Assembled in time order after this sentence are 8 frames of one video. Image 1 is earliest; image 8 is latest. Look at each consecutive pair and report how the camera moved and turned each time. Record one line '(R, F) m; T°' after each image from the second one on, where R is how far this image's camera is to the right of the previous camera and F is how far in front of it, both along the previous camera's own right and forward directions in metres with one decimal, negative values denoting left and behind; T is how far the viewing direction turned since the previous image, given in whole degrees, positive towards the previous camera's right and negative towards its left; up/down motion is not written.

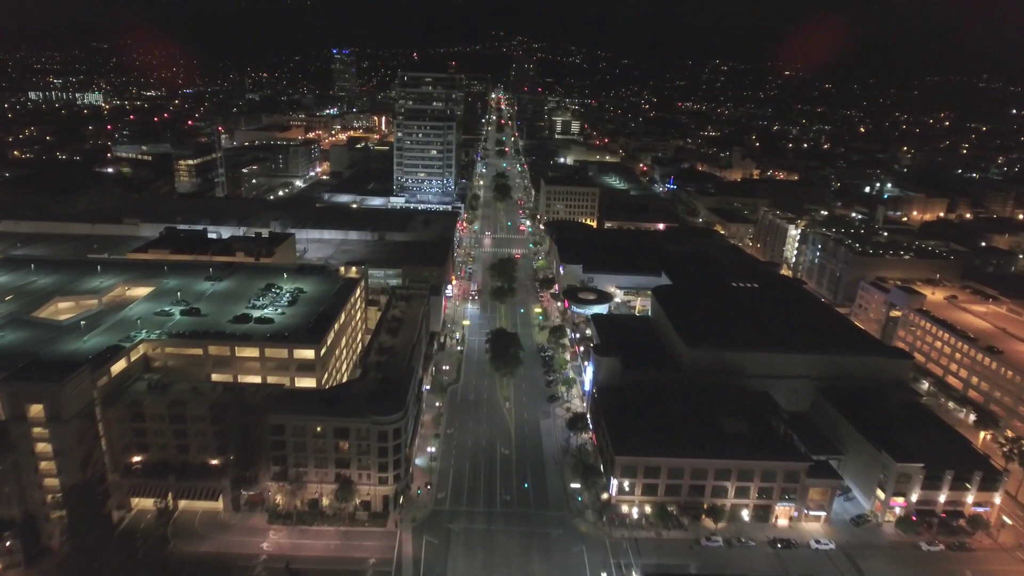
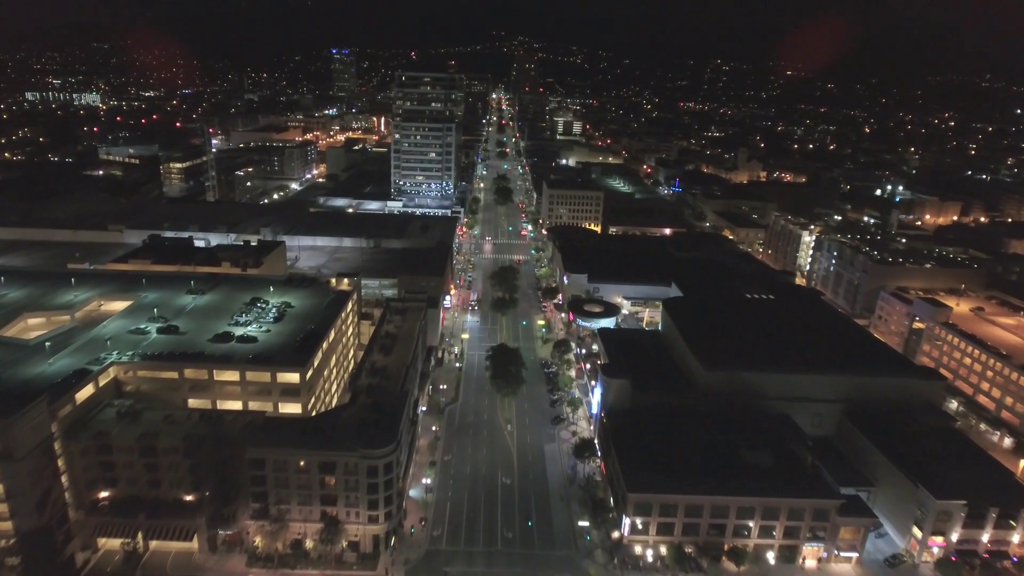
(-0.1, +3.4) m; 0°
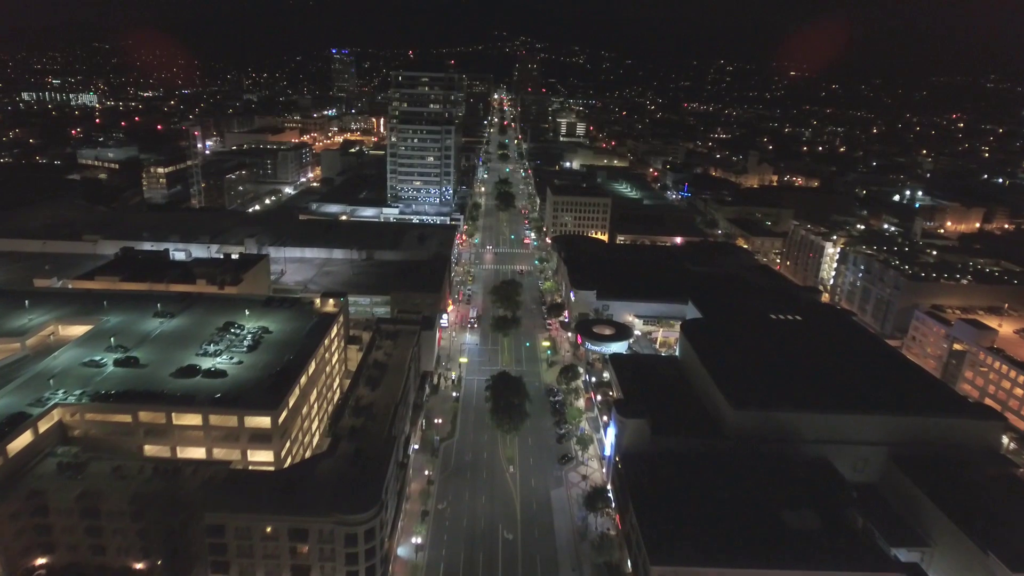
(-0.1, +5.2) m; 0°
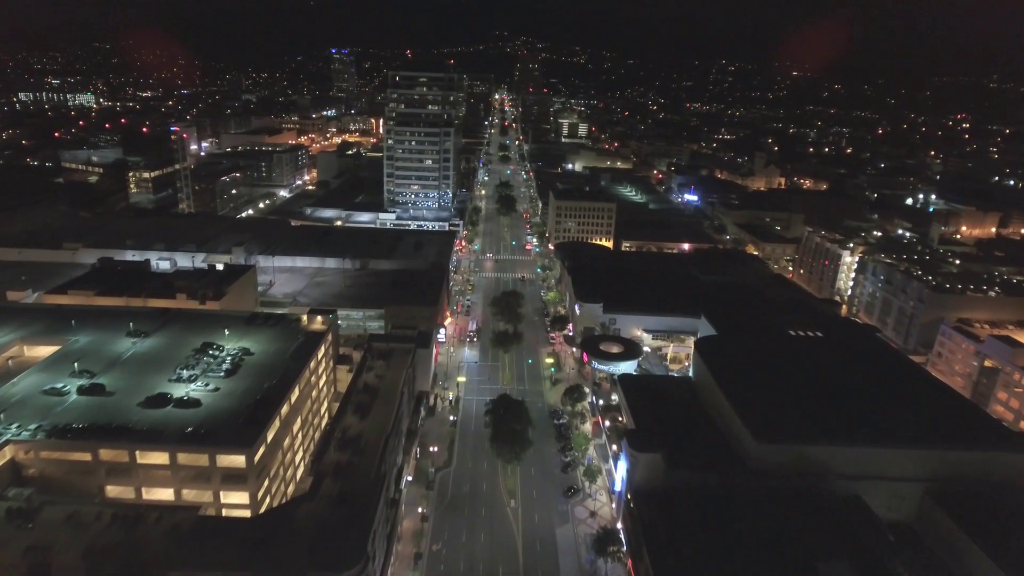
(0.0, +3.5) m; 0°
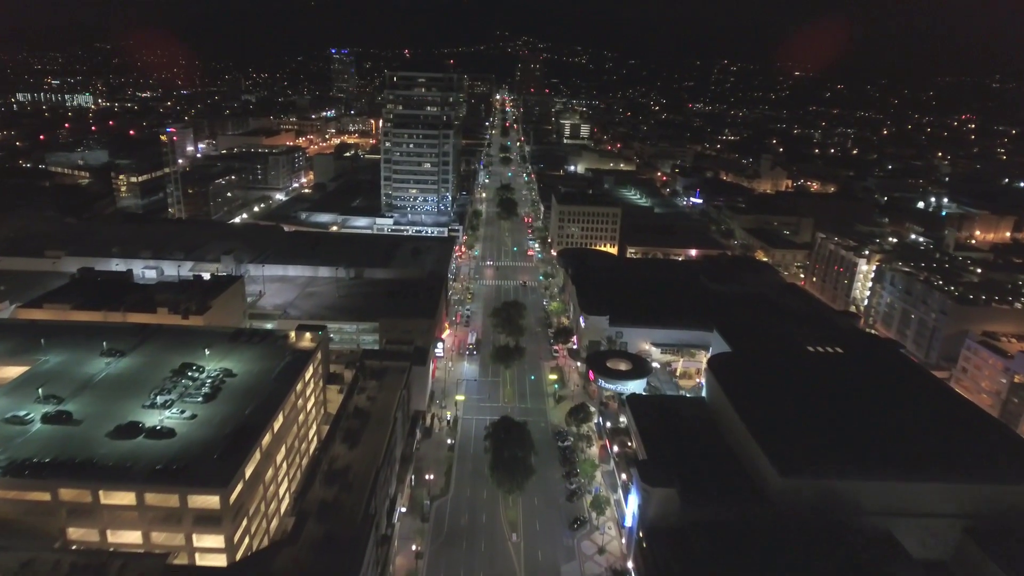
(0.0, +2.9) m; 0°
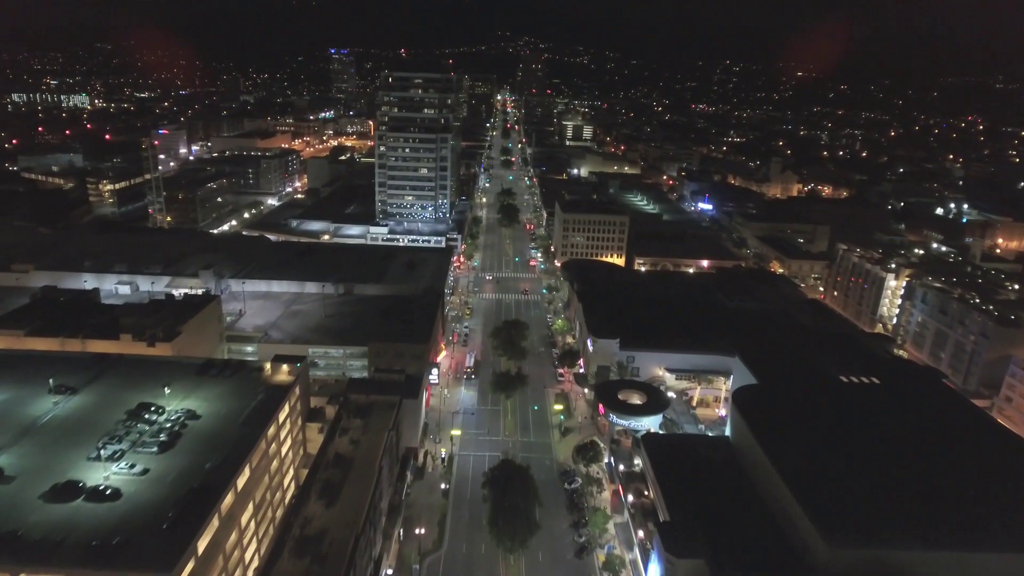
(0.0, +4.7) m; 0°
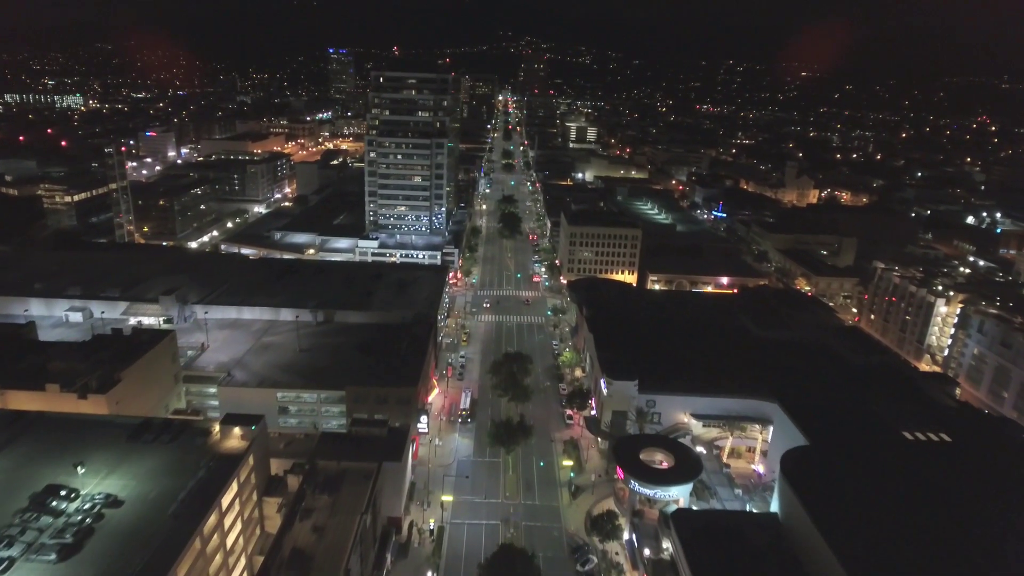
(0.0, +7.0) m; 0°
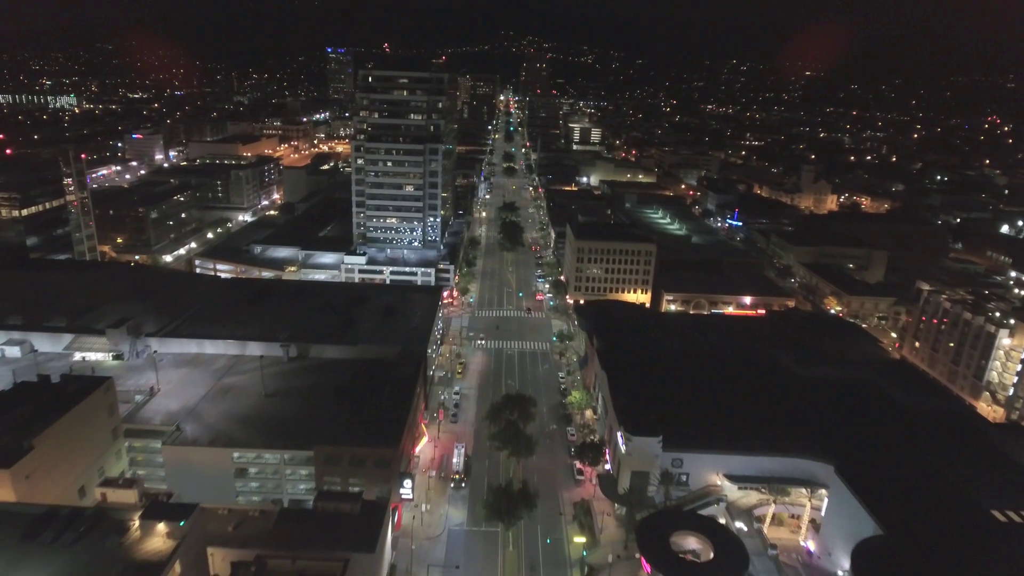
(+0.1, +6.9) m; 0°
